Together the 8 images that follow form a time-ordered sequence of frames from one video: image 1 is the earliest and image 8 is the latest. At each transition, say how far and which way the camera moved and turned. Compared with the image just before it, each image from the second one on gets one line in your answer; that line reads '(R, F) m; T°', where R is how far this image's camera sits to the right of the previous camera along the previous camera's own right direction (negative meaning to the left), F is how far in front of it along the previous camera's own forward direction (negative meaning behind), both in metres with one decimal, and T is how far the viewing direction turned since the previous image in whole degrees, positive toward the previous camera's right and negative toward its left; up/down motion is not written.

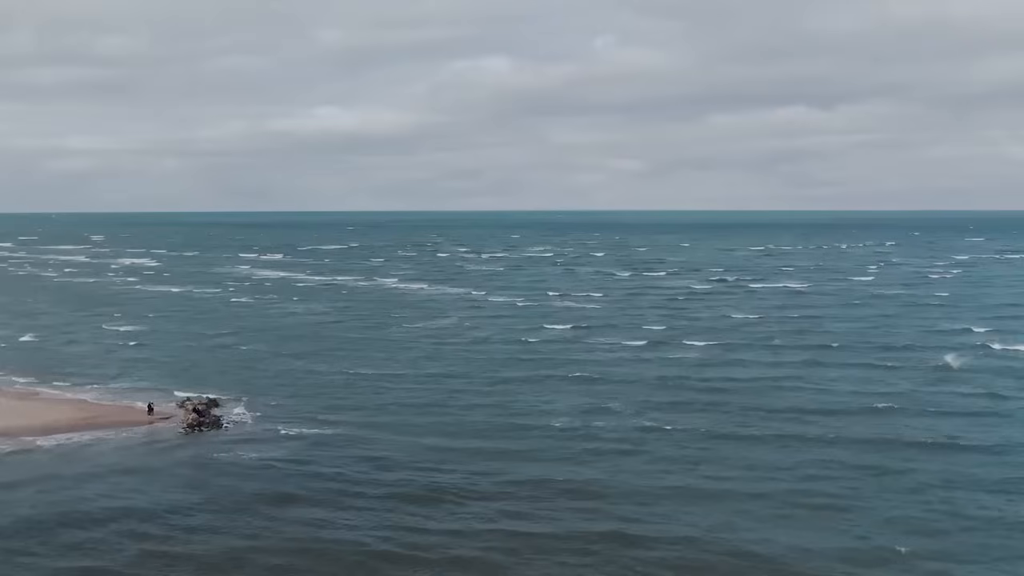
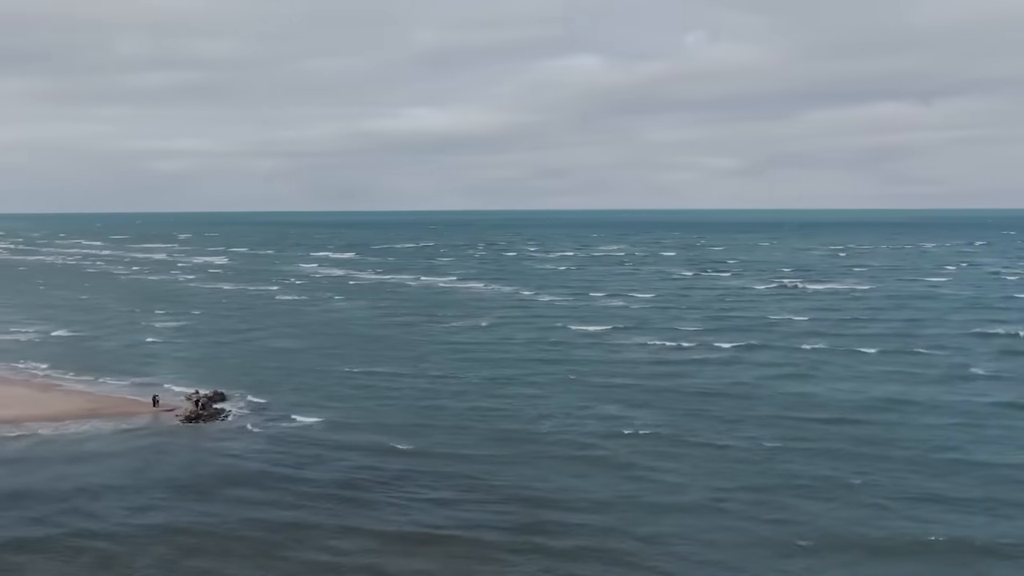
(+3.7, +0.4) m; -5°
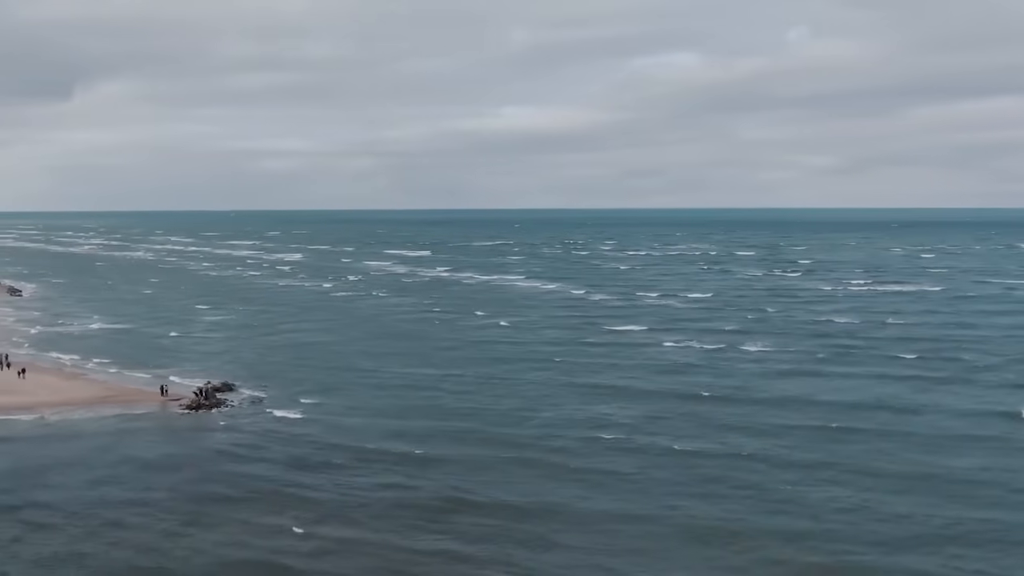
(+4.0, +0.2) m; -6°
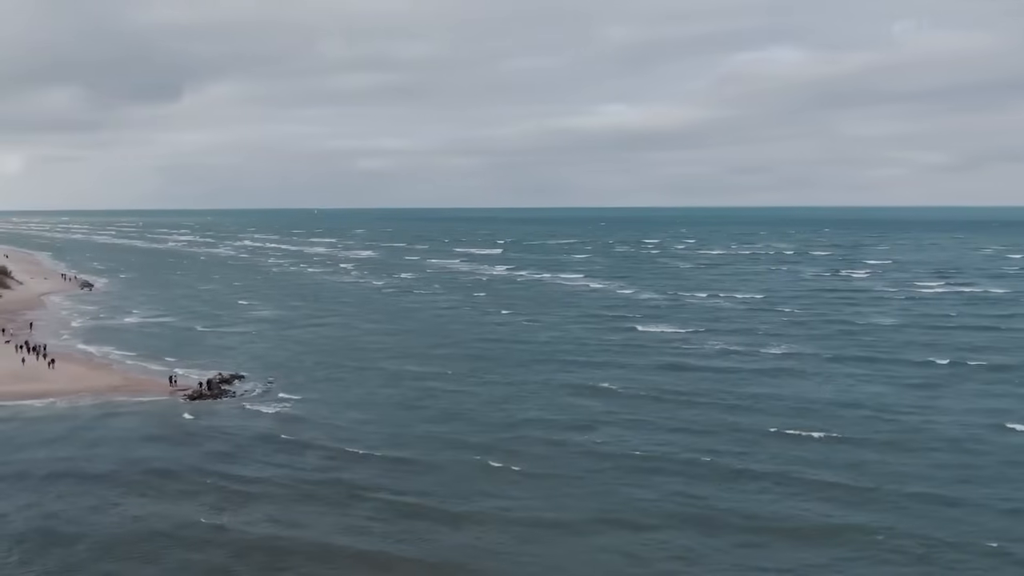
(+4.3, -0.1) m; -6°
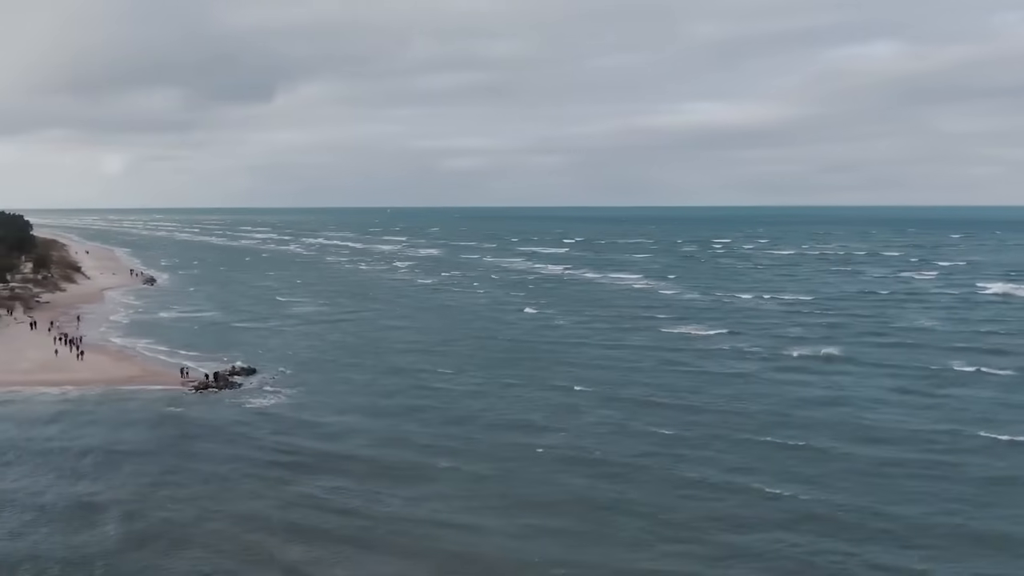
(+4.0, -0.3) m; -5°
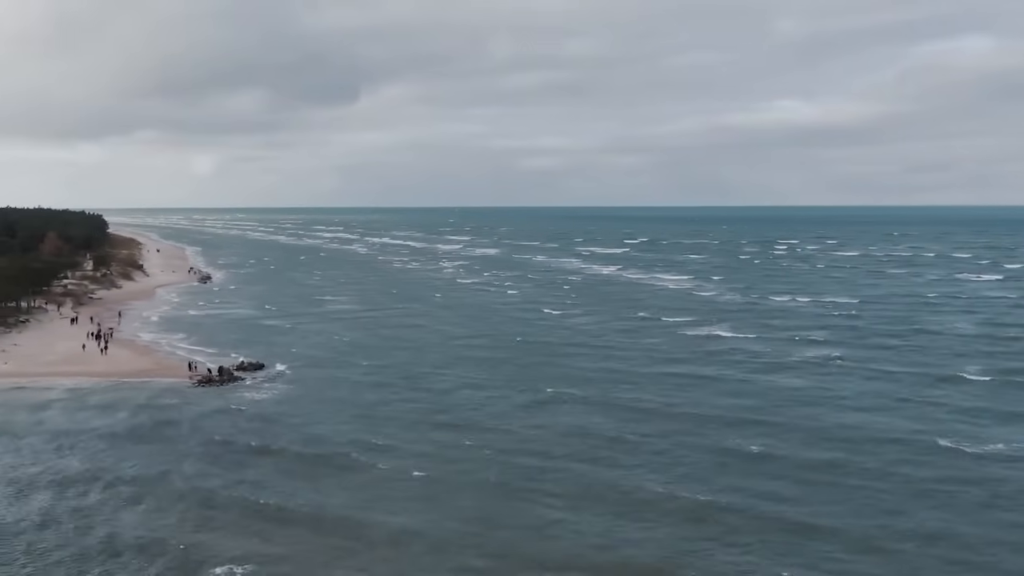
(+4.1, -0.3) m; -5°
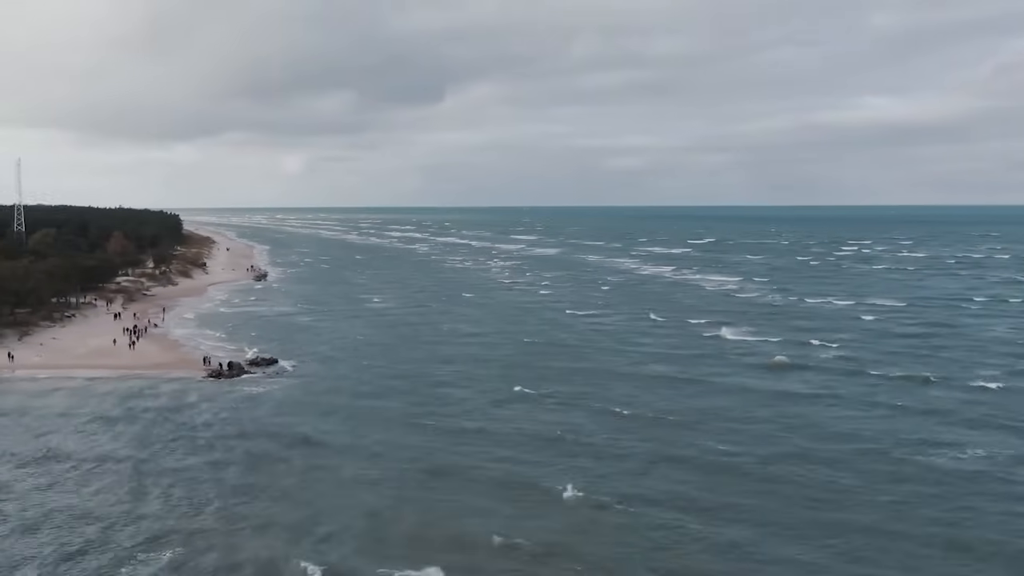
(+4.1, -0.4) m; -5°
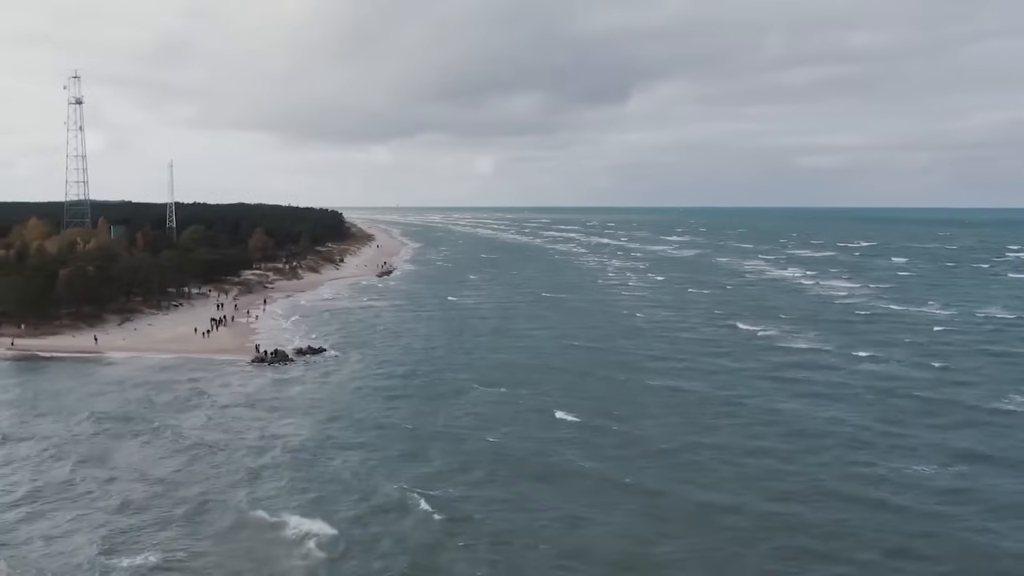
(+8.4, -0.5) m; -11°
